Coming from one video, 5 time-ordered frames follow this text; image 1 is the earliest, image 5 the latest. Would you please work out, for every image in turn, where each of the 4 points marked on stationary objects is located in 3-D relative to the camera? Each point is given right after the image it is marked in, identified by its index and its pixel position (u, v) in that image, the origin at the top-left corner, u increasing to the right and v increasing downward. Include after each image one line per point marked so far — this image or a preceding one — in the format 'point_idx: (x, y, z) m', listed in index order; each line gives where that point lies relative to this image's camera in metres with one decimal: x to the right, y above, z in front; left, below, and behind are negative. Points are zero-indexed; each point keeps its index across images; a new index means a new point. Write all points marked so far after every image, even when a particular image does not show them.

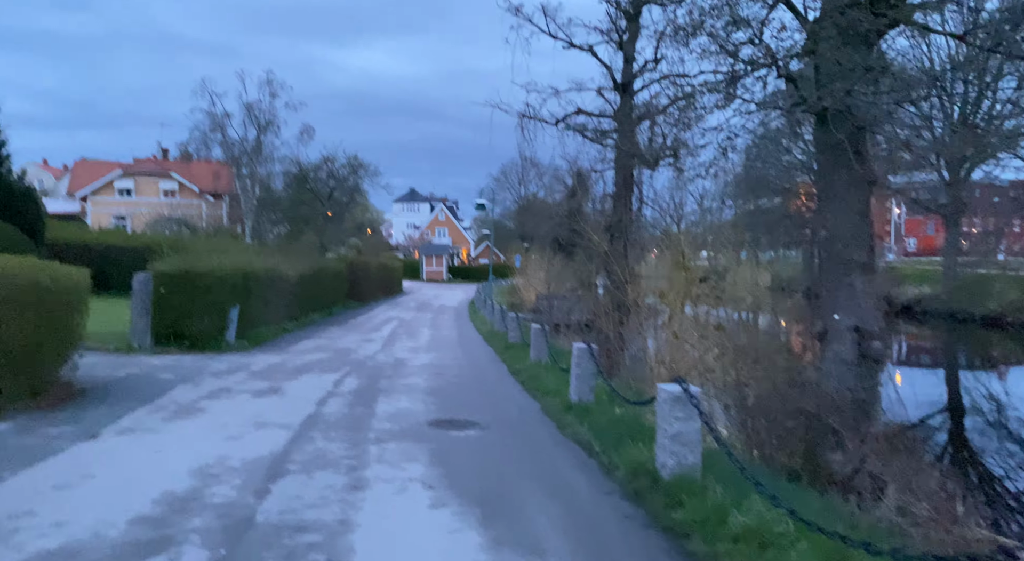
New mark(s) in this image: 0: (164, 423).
0: (-3.0, -1.3, +6.7) m
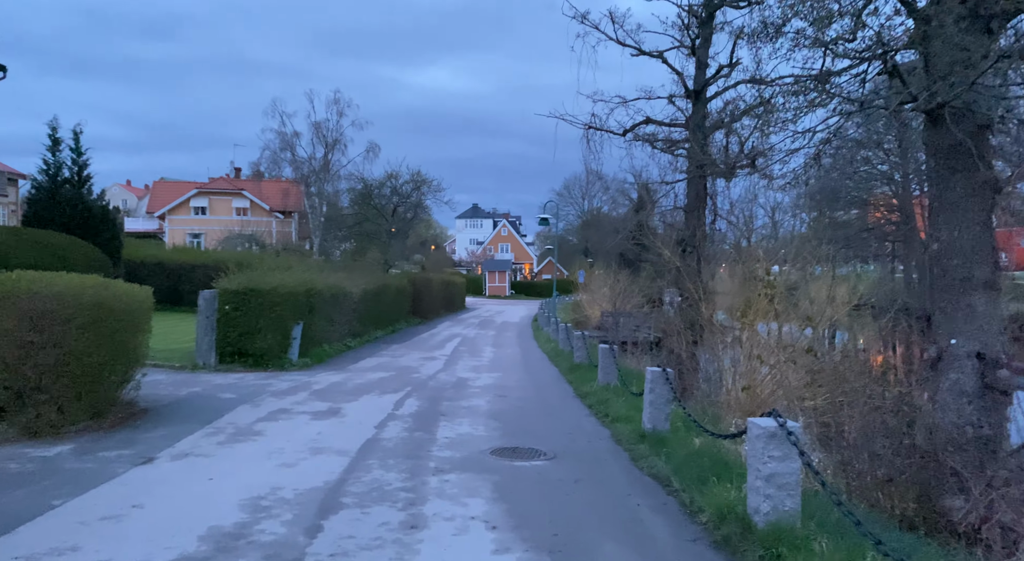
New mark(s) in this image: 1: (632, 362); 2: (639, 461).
0: (-2.5, -1.4, +6.5) m
1: (+2.2, -1.5, +13.7) m
2: (+0.9, -1.3, +5.7) m
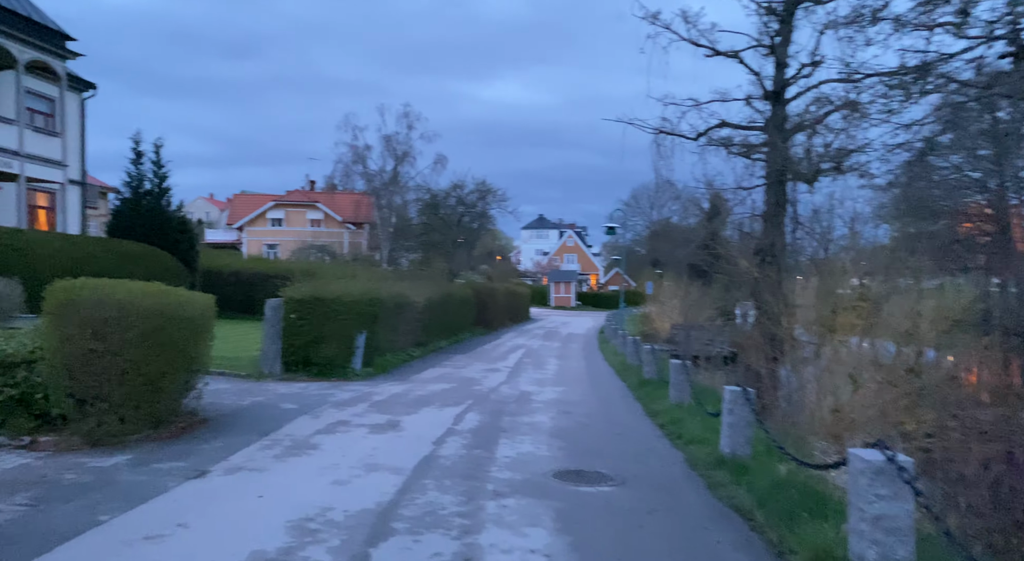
0: (-2.0, -1.5, +6.3) m
1: (+3.3, -1.7, +13.1) m
2: (+1.4, -1.4, +5.2) m
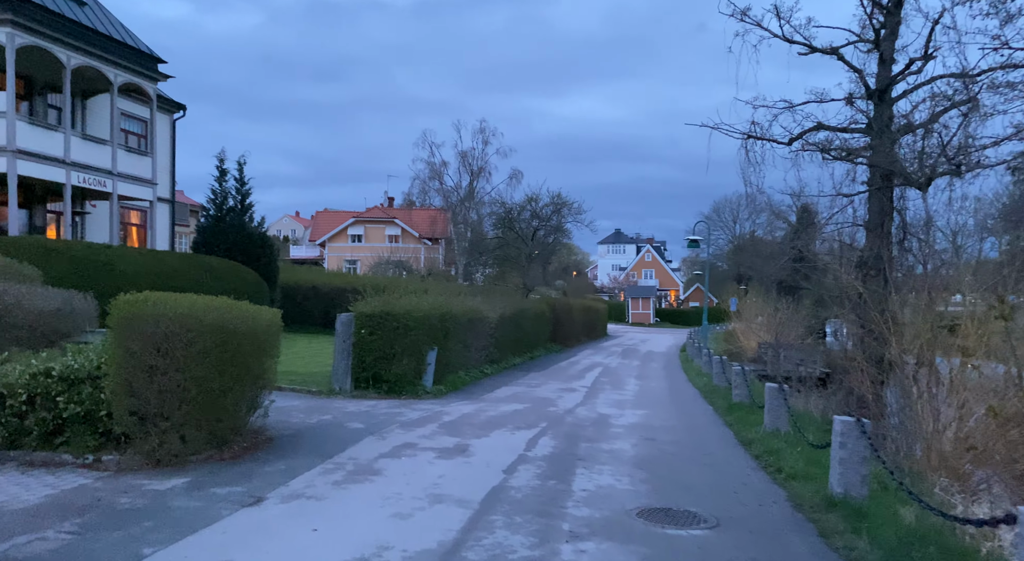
0: (-1.4, -1.6, +5.9) m
1: (+4.6, -1.9, +12.1) m
2: (+1.9, -1.5, +4.5) m
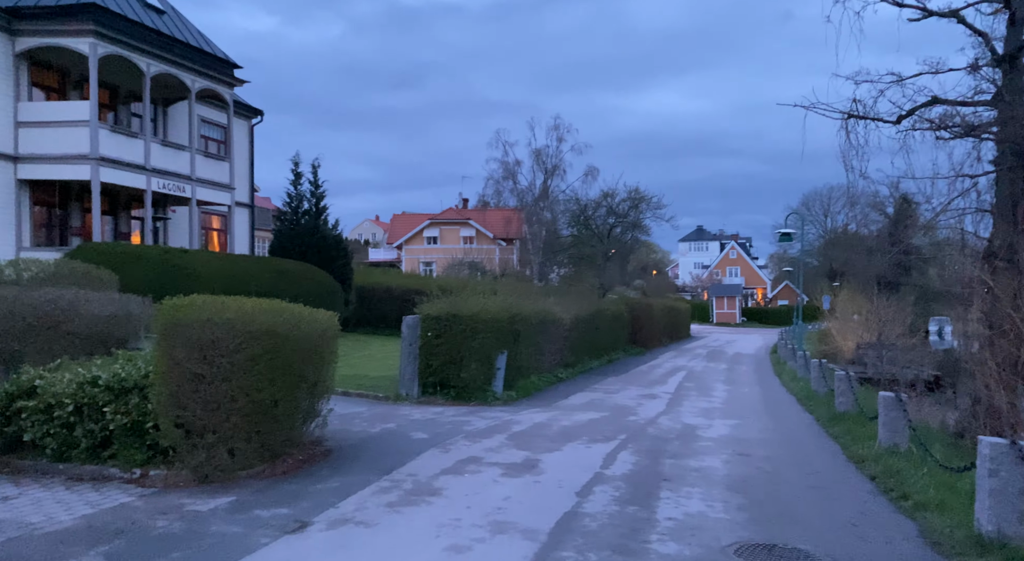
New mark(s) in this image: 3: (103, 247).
0: (-0.9, -1.6, +5.3) m
1: (+5.7, -1.9, +10.9) m
2: (+2.2, -1.5, +3.6) m
3: (-9.0, +0.7, +16.8) m
